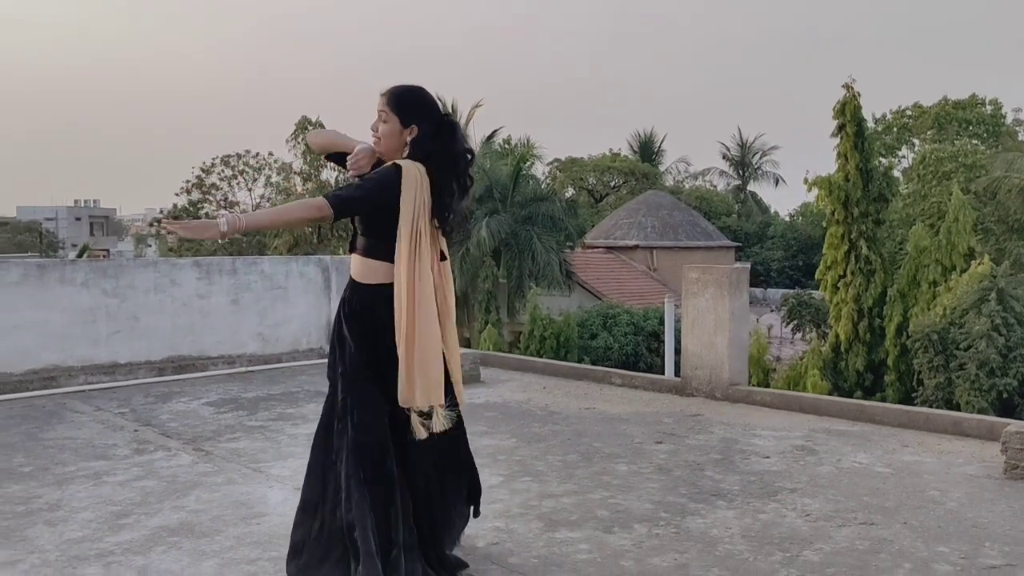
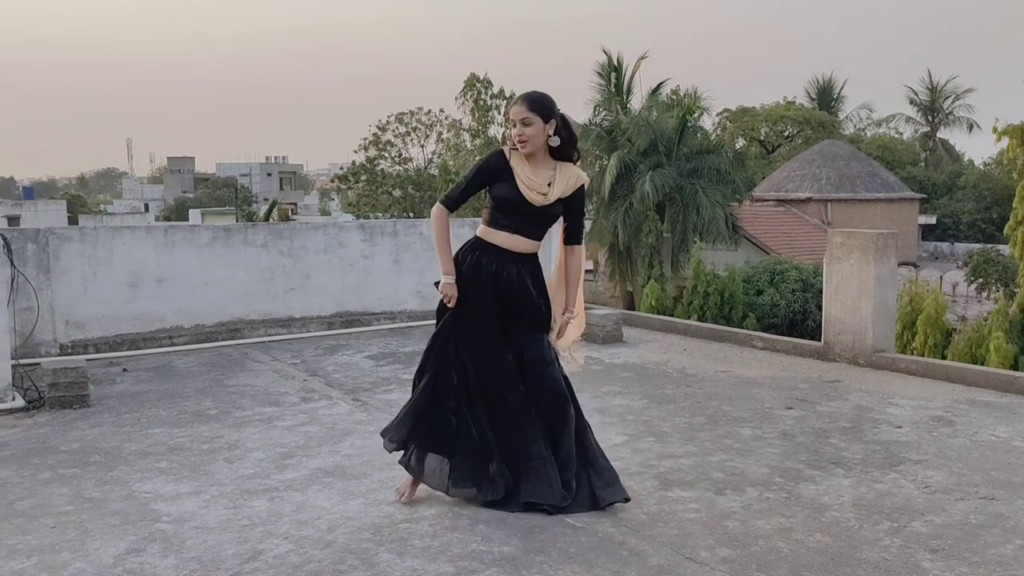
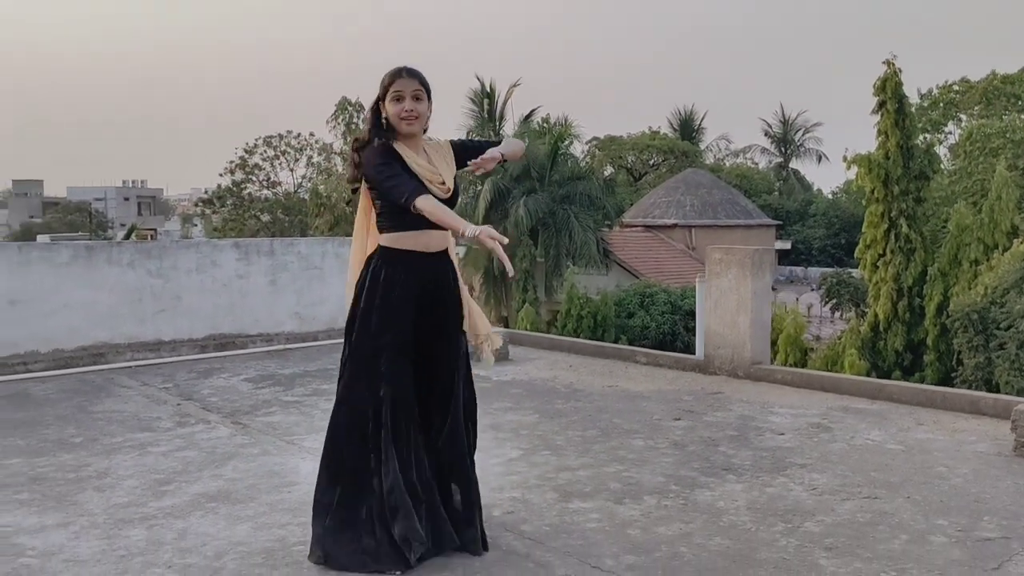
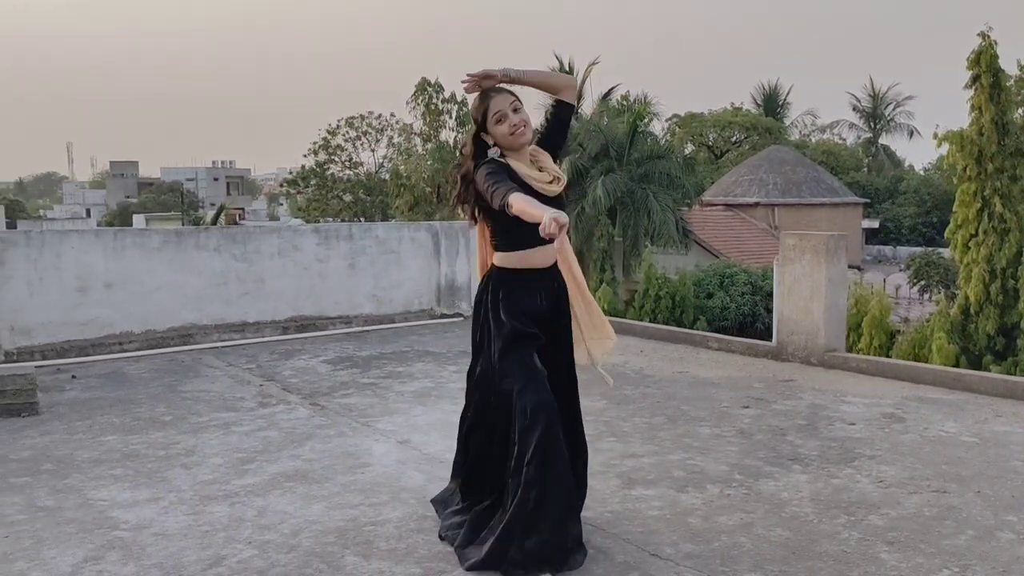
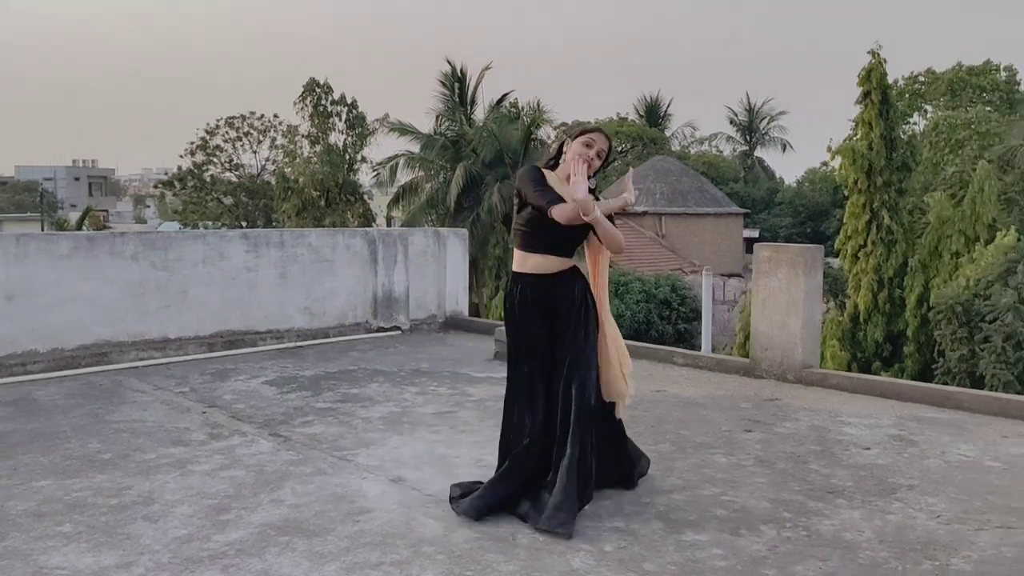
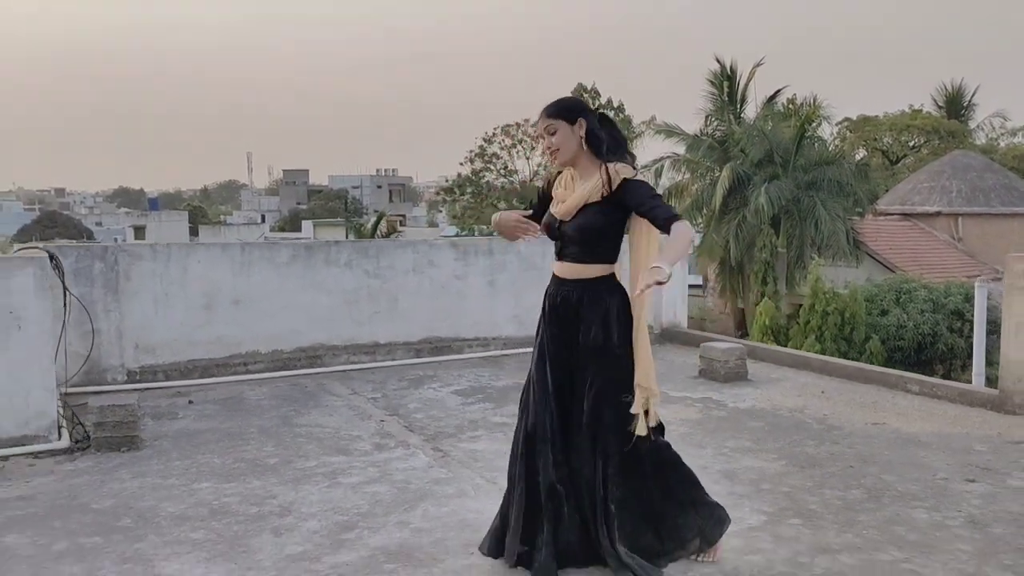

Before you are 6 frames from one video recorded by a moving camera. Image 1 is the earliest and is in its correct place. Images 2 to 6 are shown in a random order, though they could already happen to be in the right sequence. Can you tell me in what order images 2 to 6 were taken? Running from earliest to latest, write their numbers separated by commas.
3, 4, 2, 6, 5
